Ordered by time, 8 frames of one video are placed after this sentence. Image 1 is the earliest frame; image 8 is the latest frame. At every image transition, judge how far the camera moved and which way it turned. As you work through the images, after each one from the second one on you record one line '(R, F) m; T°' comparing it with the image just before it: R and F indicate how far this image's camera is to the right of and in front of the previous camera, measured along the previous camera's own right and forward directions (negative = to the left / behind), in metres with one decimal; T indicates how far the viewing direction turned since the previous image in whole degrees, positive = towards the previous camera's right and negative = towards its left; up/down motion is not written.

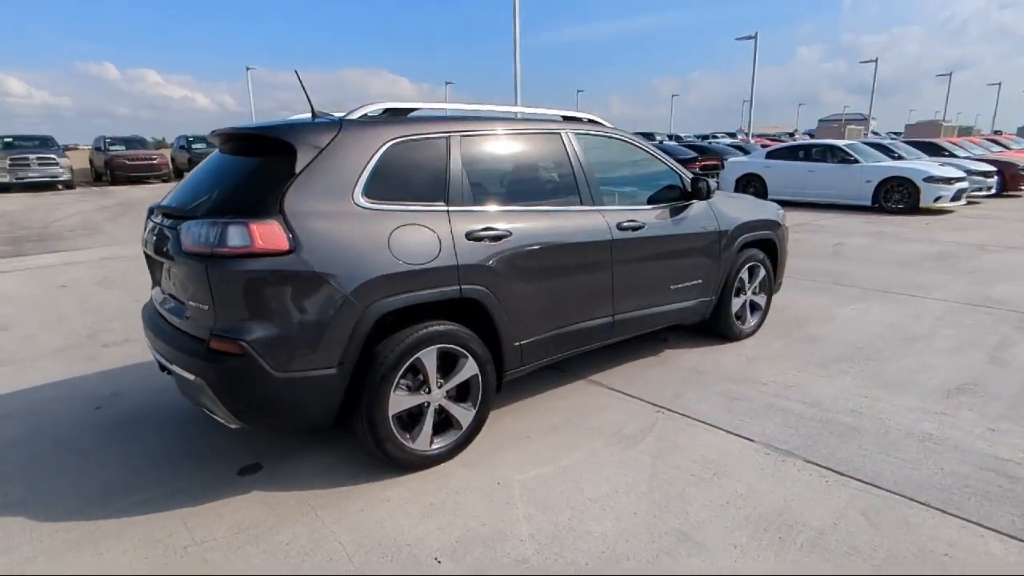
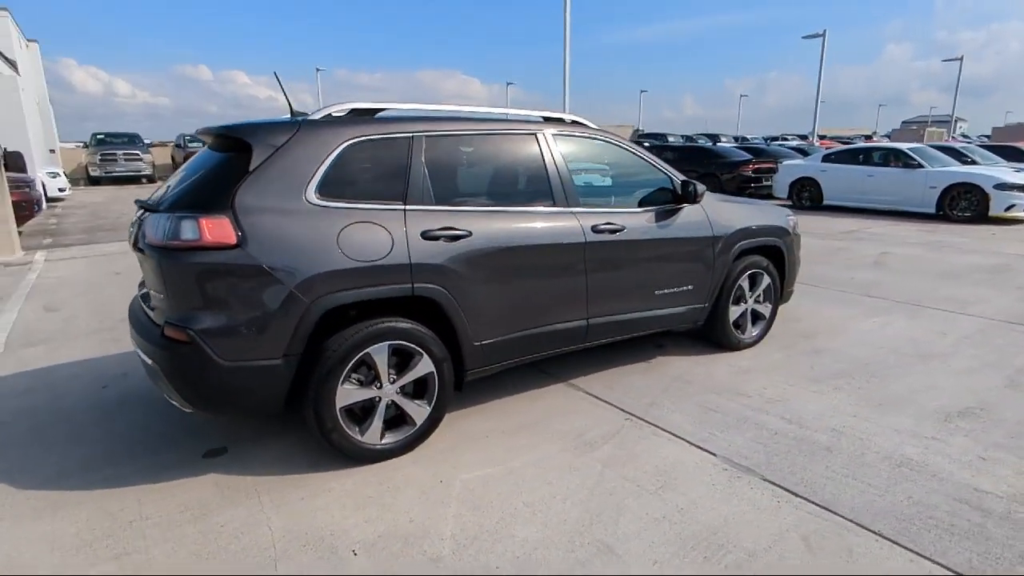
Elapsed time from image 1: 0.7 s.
(+0.6, 0.0) m; -6°
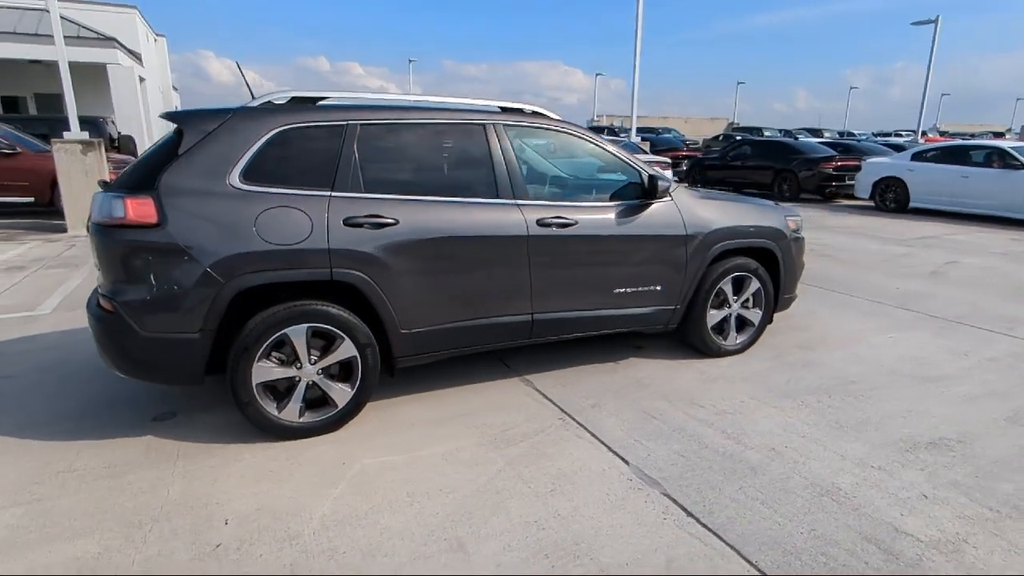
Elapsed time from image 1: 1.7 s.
(+1.0, +0.1) m; -9°
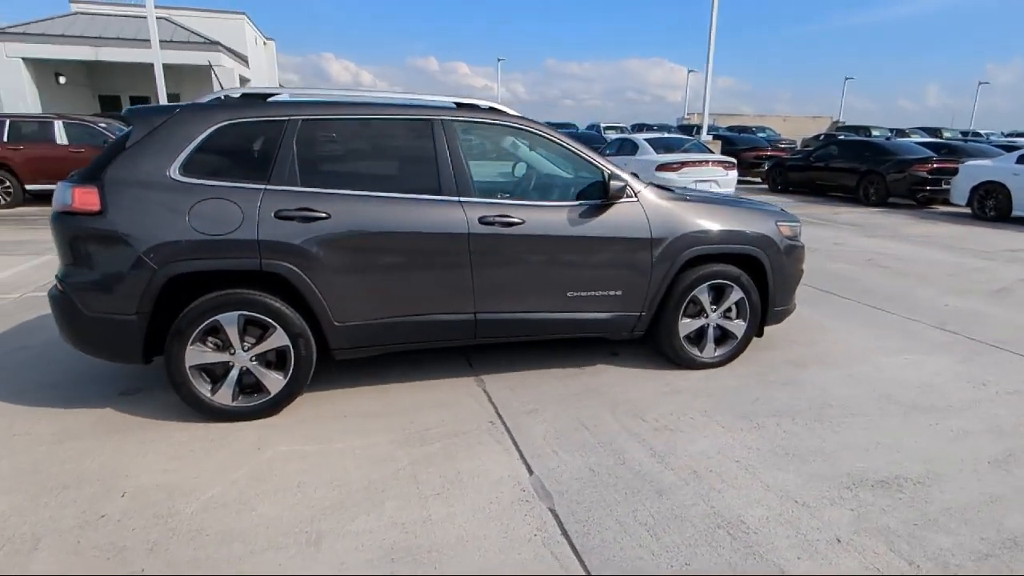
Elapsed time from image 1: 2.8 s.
(+1.0, +0.2) m; -9°
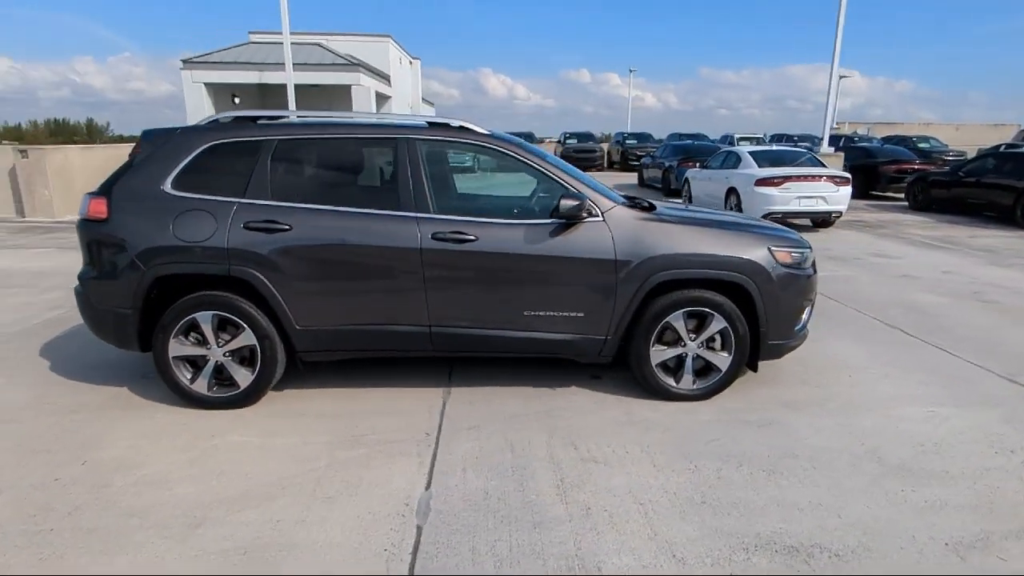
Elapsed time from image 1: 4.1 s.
(+1.2, +0.1) m; -13°
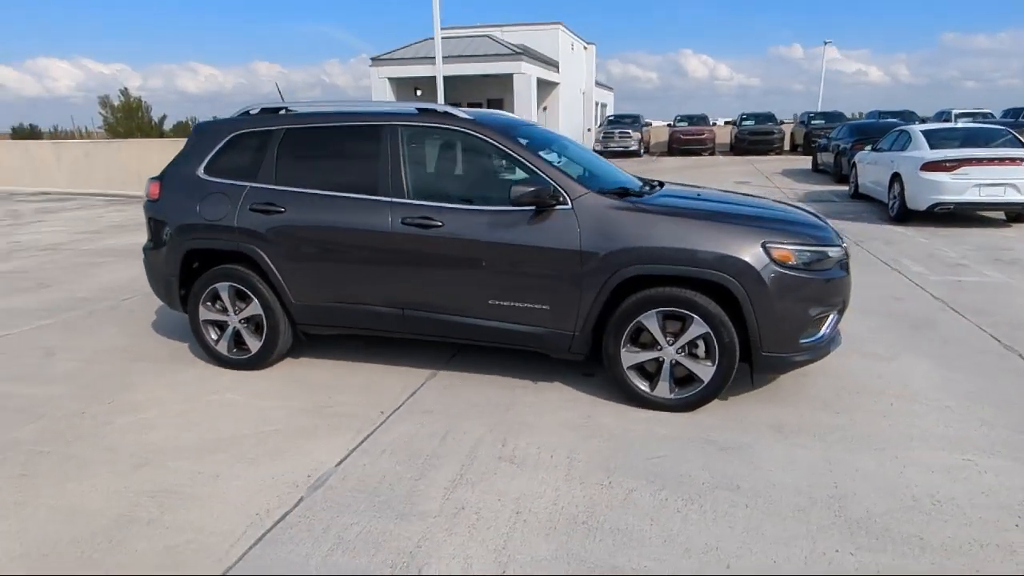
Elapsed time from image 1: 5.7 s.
(+1.3, +0.3) m; -17°
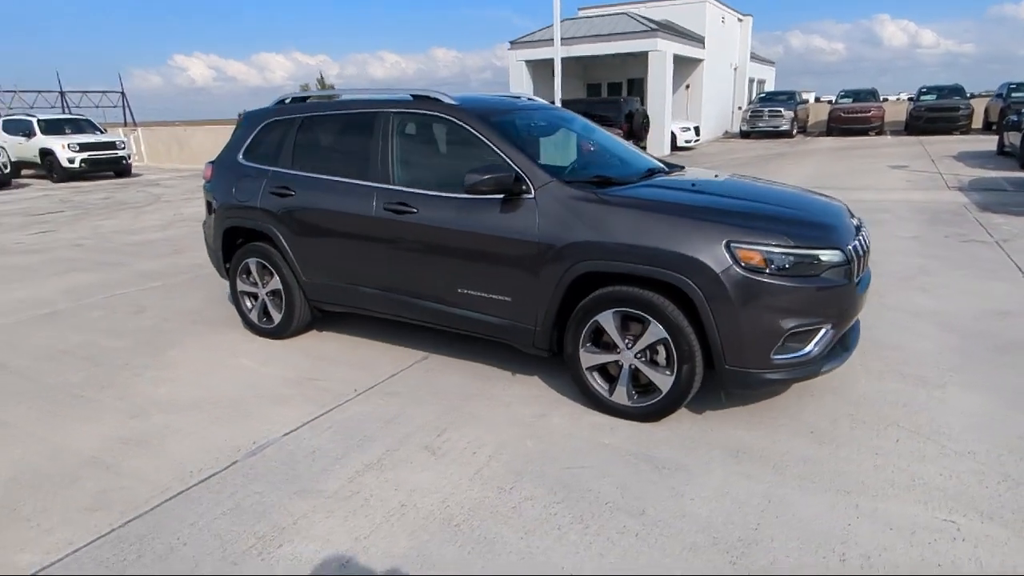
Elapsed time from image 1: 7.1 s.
(+1.1, +0.2) m; -14°
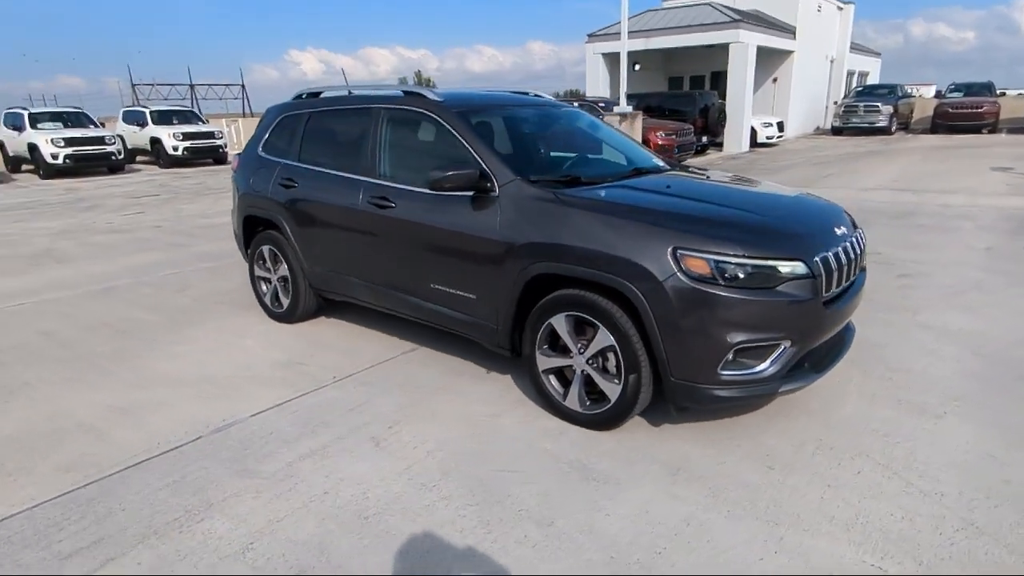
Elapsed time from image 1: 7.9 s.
(+0.7, +0.1) m; -8°
